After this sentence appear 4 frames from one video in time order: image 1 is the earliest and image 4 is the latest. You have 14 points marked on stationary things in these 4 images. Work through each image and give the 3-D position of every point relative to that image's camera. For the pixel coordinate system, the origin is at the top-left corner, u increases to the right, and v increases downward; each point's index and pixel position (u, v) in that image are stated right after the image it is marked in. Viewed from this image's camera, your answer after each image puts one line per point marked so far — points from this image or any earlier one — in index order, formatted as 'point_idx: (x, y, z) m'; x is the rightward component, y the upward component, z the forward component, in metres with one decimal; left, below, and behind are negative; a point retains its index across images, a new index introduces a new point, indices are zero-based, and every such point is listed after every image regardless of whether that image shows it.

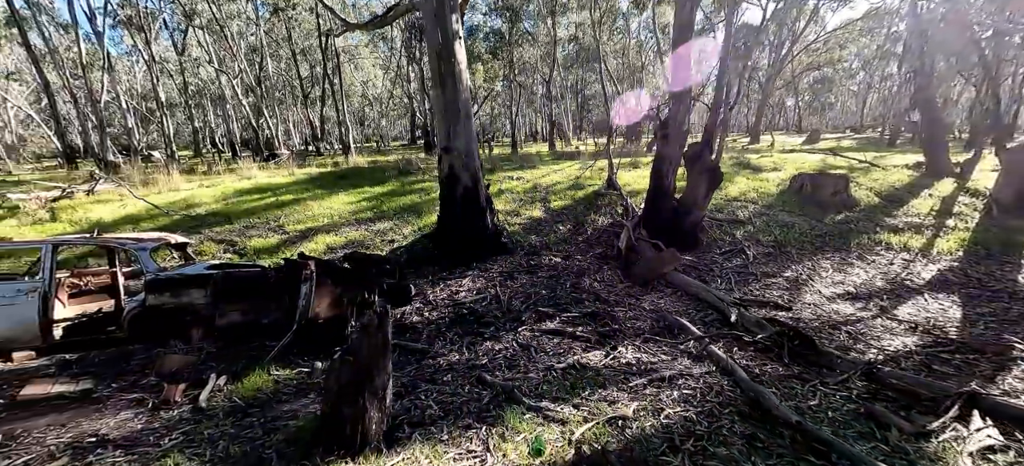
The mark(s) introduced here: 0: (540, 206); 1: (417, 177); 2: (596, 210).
0: (+0.6, +0.6, +8.8) m
1: (-2.6, +1.5, +11.8) m
2: (+1.6, +0.4, +8.2) m
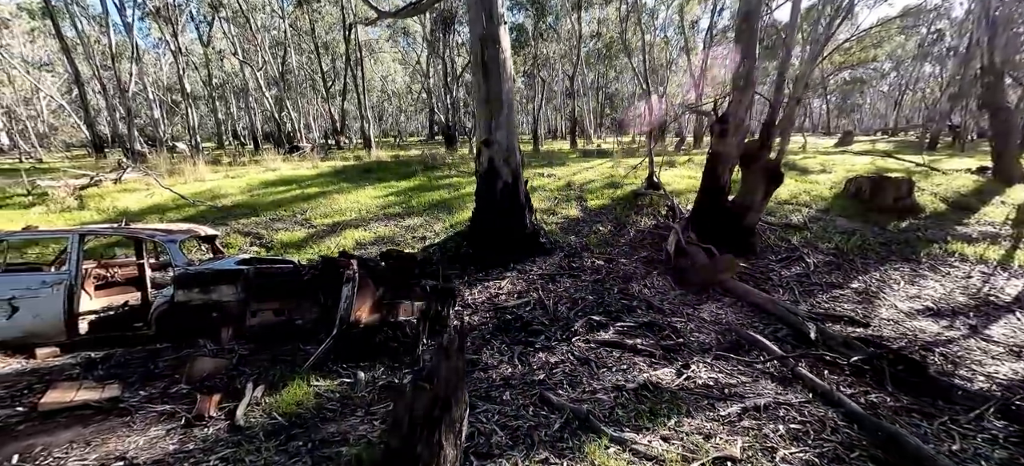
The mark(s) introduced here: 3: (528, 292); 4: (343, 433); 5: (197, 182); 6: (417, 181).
0: (+1.3, +0.6, +8.3) m
1: (-1.8, +1.6, +11.5) m
2: (+2.3, +0.4, +7.7) m
3: (+0.2, -0.8, +5.6) m
4: (-1.0, -1.2, +2.5) m
5: (-8.4, +1.4, +11.5) m
6: (-2.3, +1.3, +10.3) m
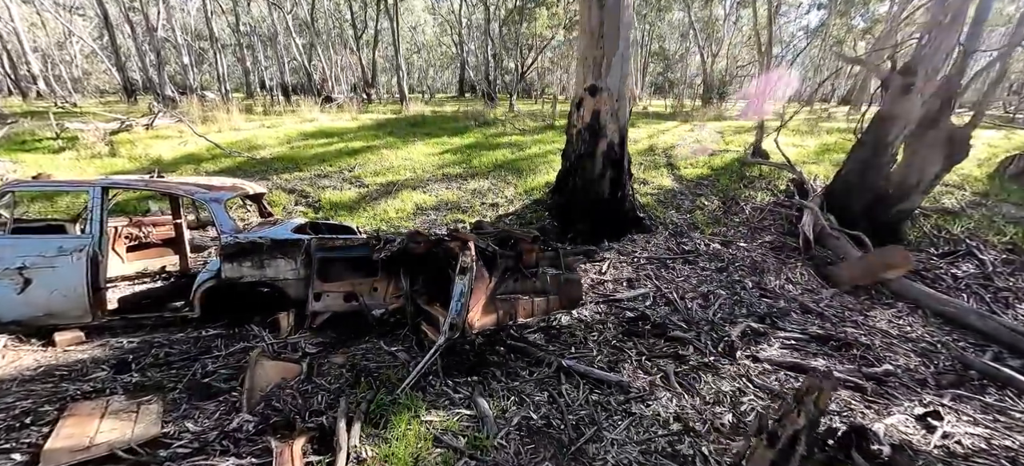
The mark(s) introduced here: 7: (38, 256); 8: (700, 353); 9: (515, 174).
0: (+2.6, +1.0, +7.1) m
1: (-0.3, +2.5, +10.2) m
2: (+3.5, +0.7, +6.5) m
3: (+1.3, -0.5, +4.5) m
4: (0.0, -1.1, +1.6) m
5: (-6.9, +2.5, +10.6) m
6: (-0.8, +2.0, +9.2) m
7: (-3.4, -0.2, +3.1) m
8: (+1.4, -0.9, +3.3) m
9: (+0.1, +0.9, +6.9) m
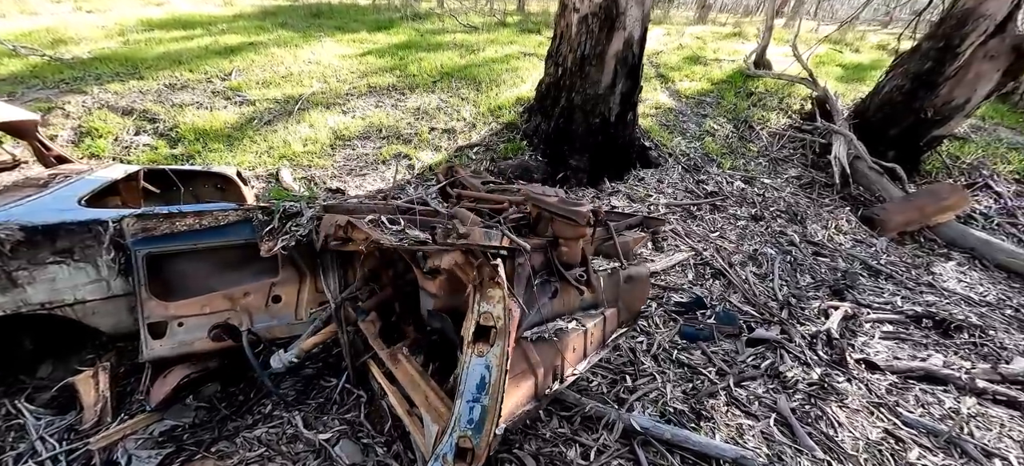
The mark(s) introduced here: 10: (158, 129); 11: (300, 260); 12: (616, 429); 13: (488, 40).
0: (+1.9, +2.0, +5.7) m
1: (-1.4, +3.9, +8.0) m
2: (+3.0, +1.6, +5.3) m
3: (+1.2, -0.1, +3.3) m
4: (+0.4, -1.3, +0.4) m
5: (-8.0, +3.7, +7.2) m
6: (-1.8, +3.2, +7.0) m
7: (-3.2, -0.2, +1.1) m
8: (+1.5, -0.7, +2.3) m
9: (-0.5, +1.7, +5.2) m
10: (-3.2, +1.0, +4.0) m
11: (-0.9, -0.1, +1.8) m
12: (+0.4, -0.8, +1.8) m
13: (-0.4, +3.1, +6.9) m
